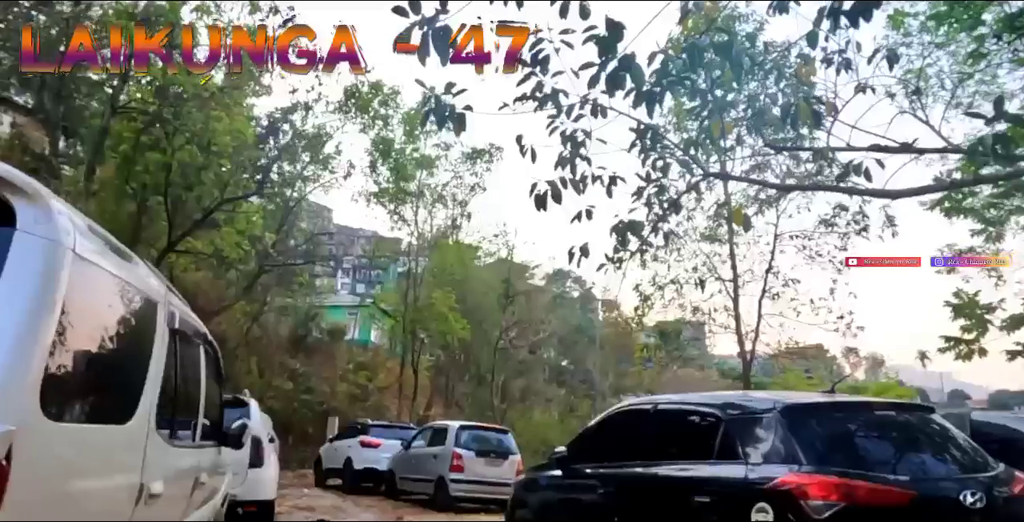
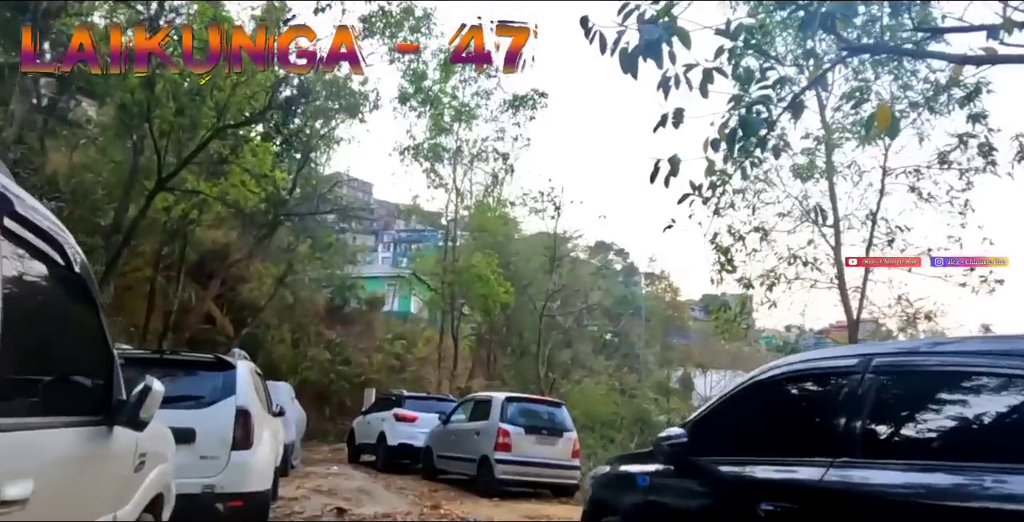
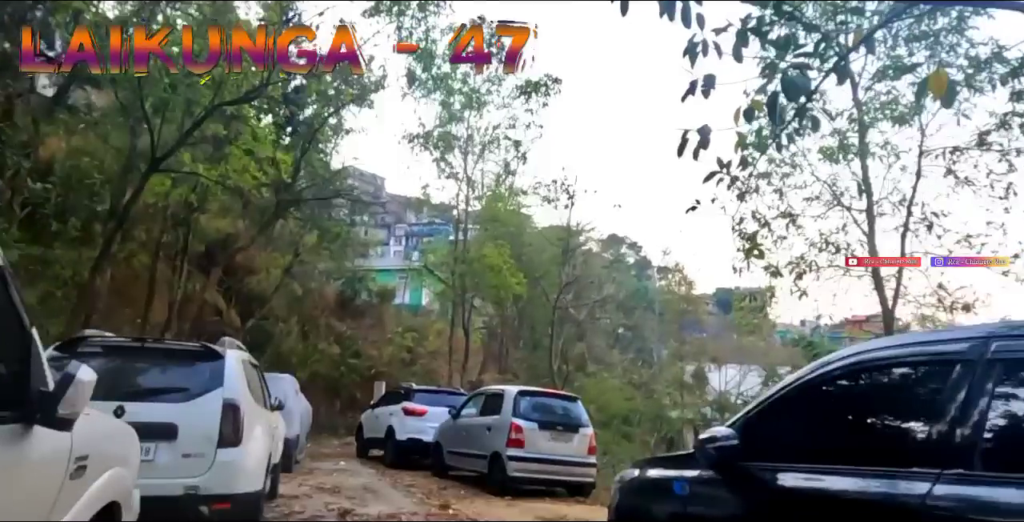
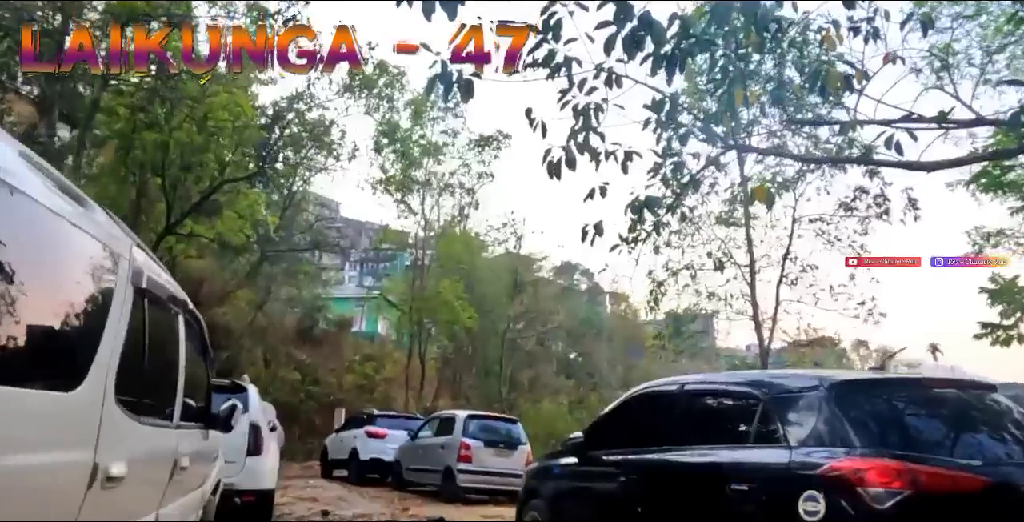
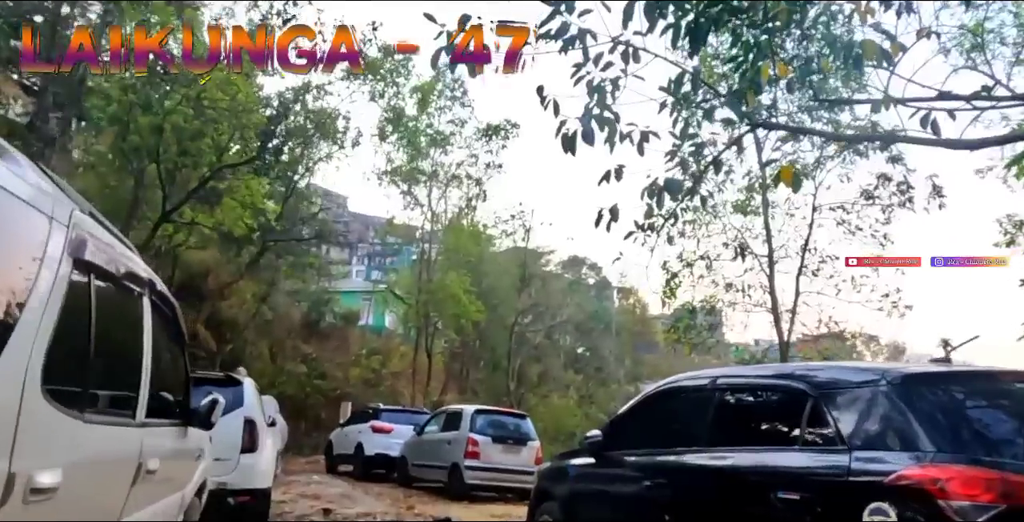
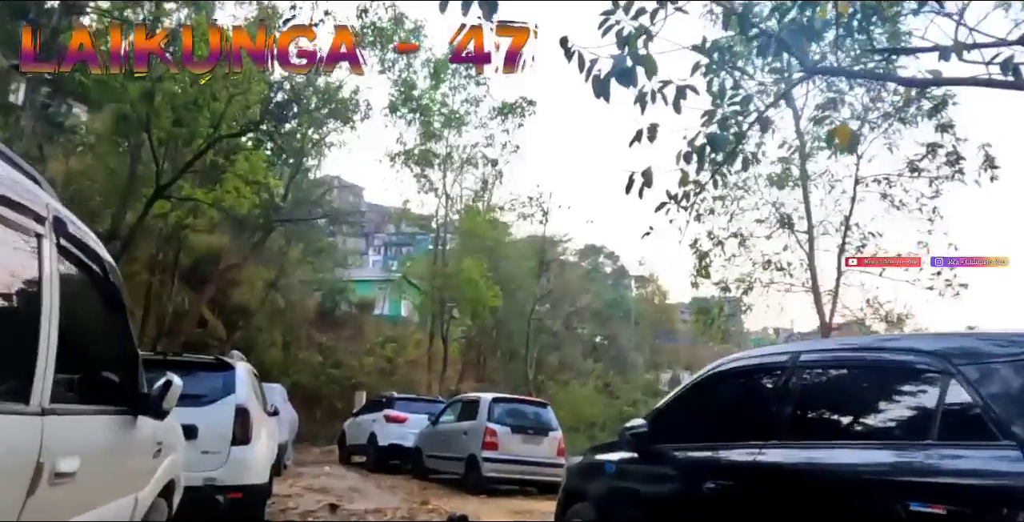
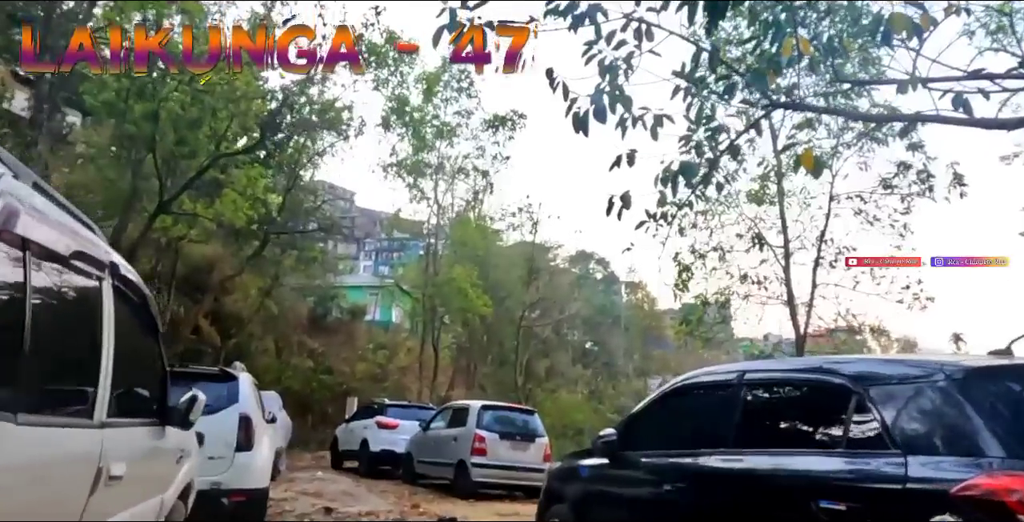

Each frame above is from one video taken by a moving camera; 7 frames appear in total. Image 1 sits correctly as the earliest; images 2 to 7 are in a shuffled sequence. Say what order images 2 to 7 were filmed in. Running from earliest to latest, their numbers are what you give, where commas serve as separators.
4, 5, 7, 6, 2, 3
